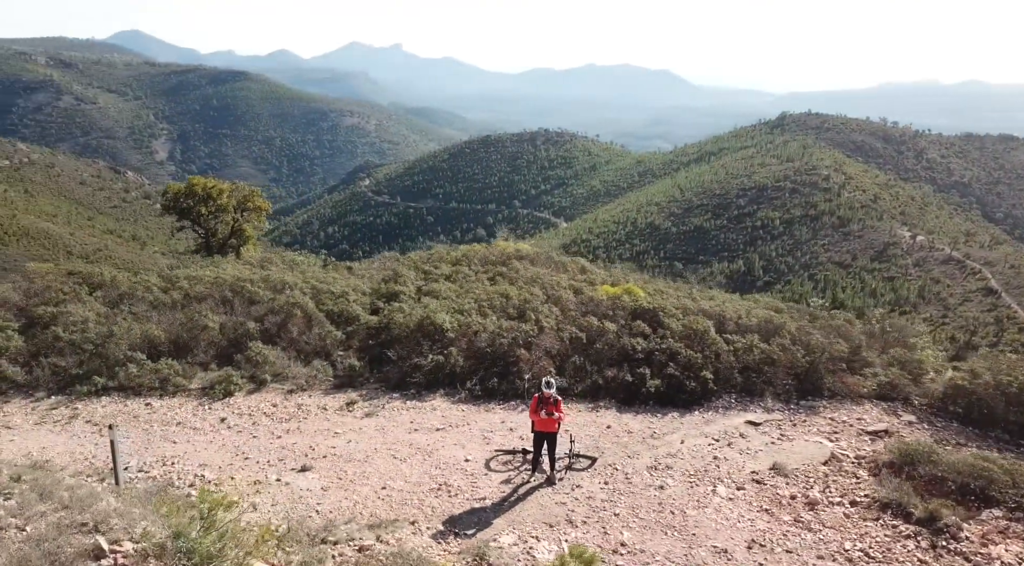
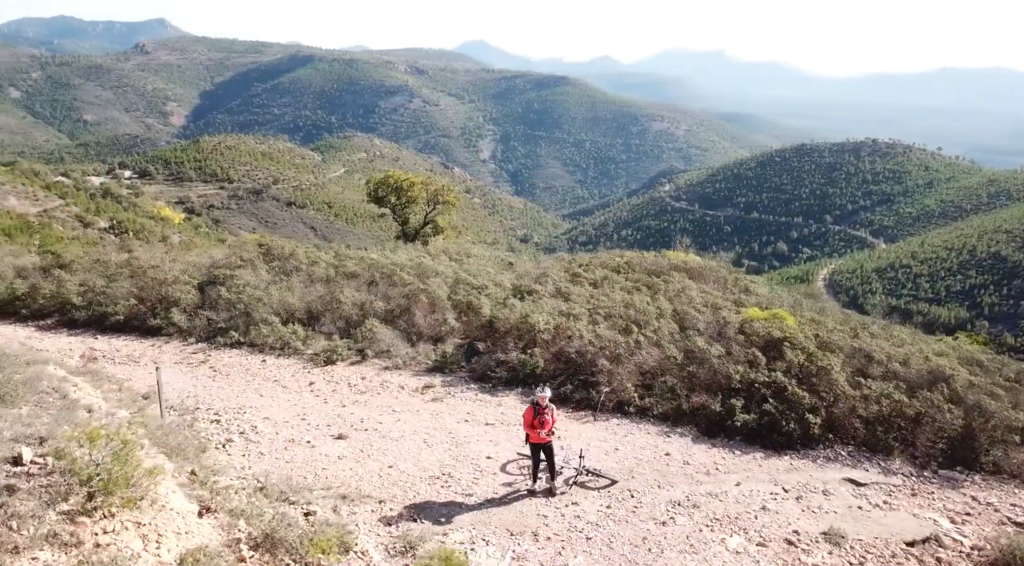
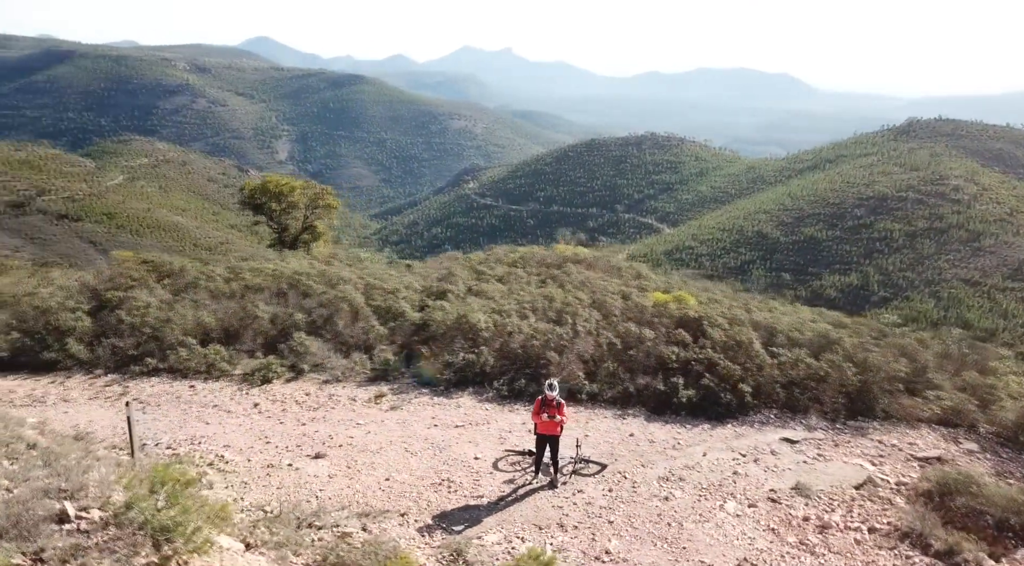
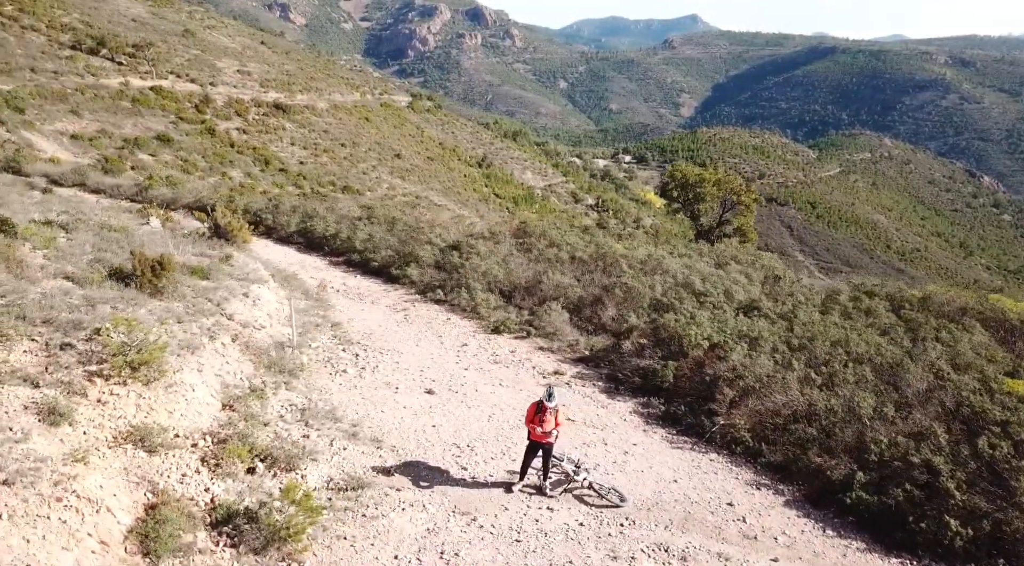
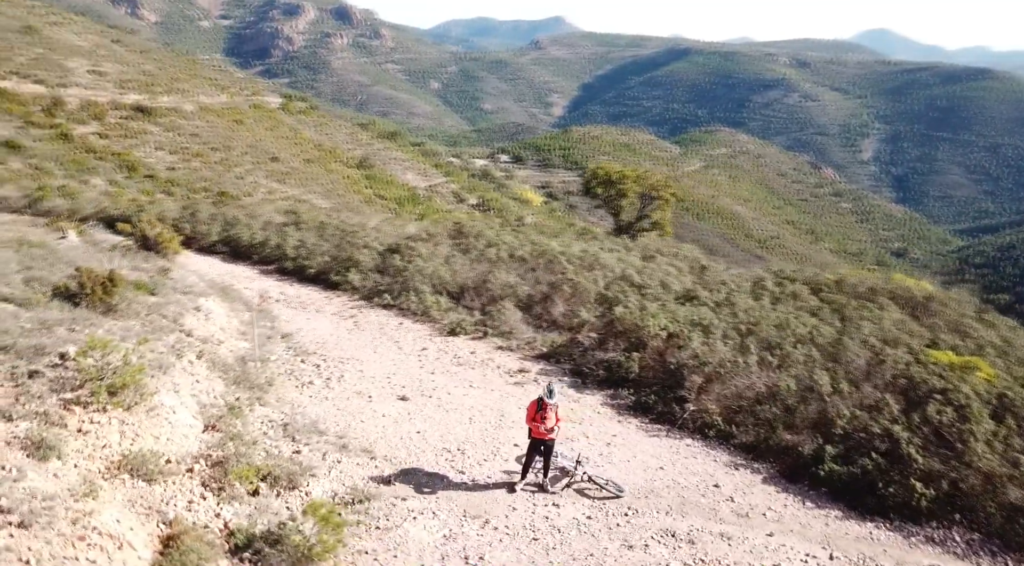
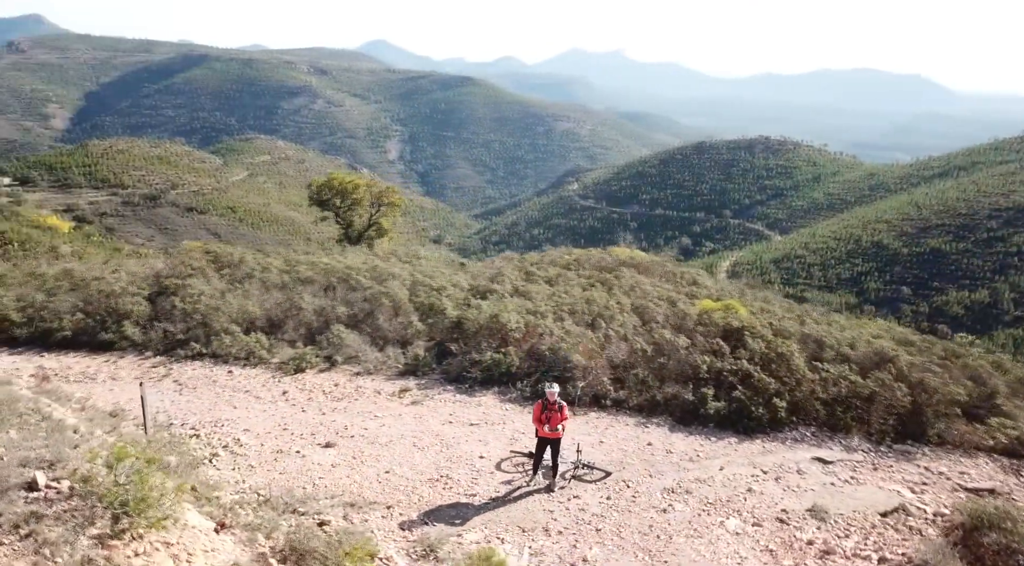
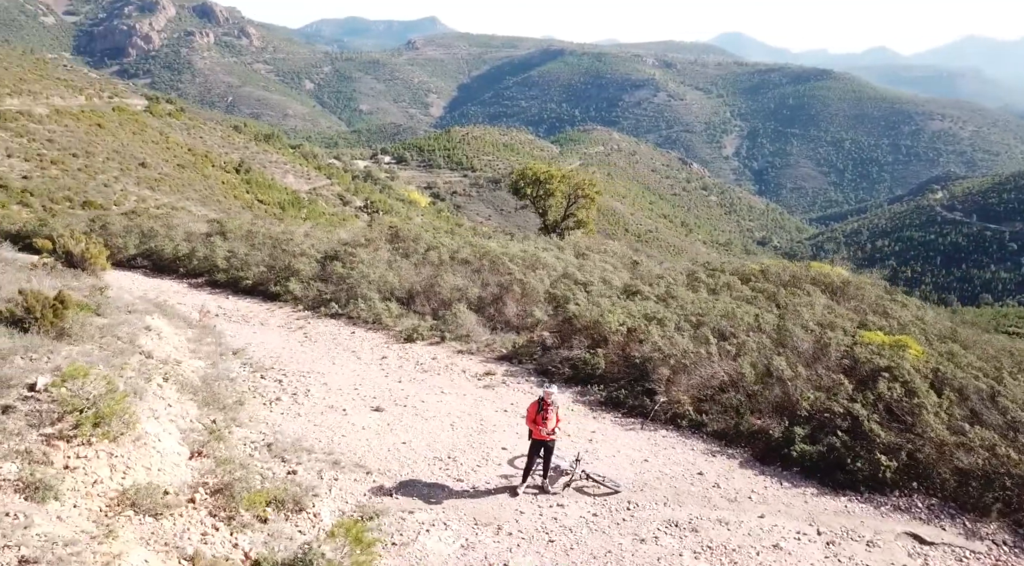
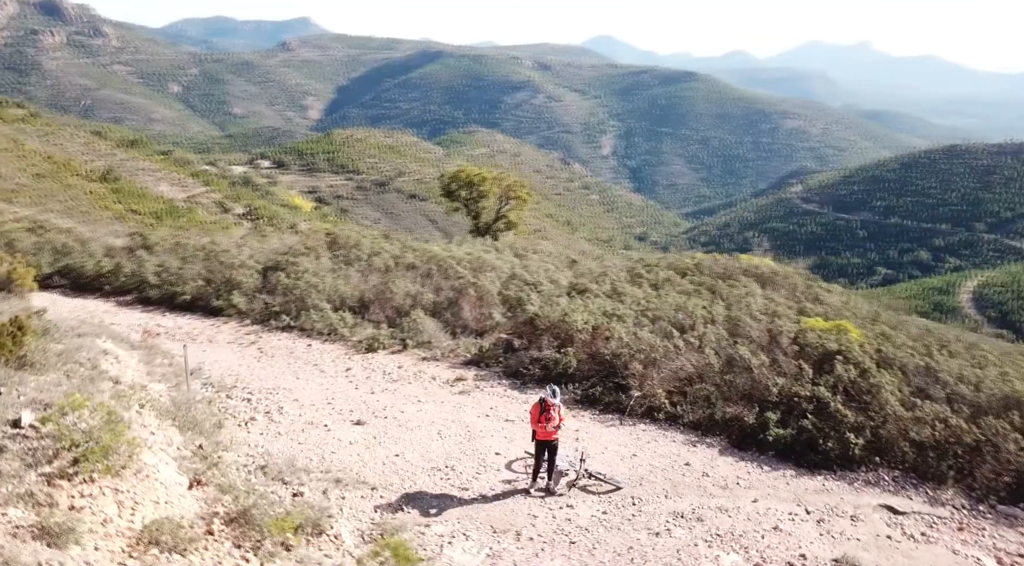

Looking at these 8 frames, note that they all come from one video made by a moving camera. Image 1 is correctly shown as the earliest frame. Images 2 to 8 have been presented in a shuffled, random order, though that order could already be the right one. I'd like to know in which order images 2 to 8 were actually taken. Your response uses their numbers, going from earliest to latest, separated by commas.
3, 6, 2, 8, 7, 5, 4
